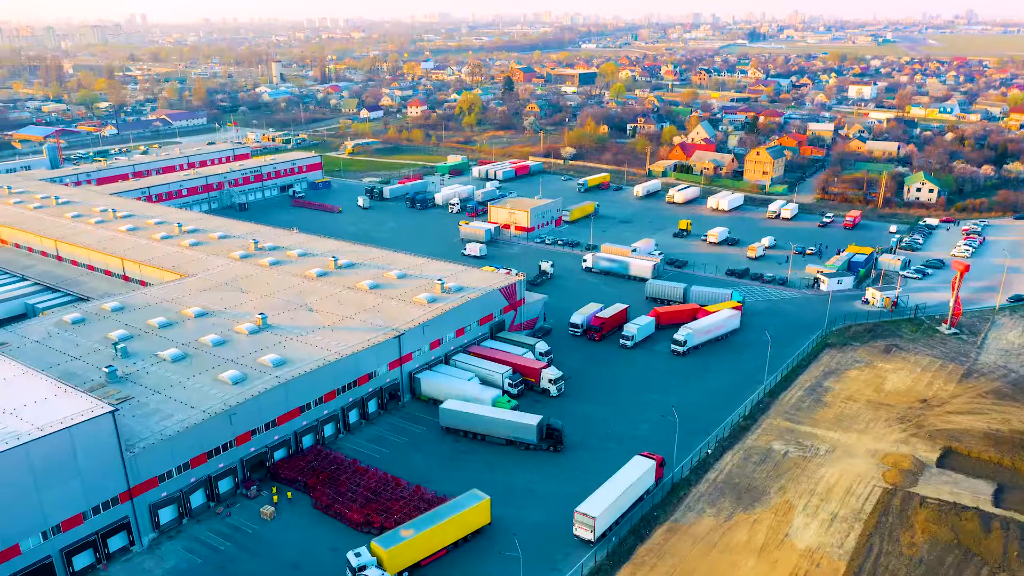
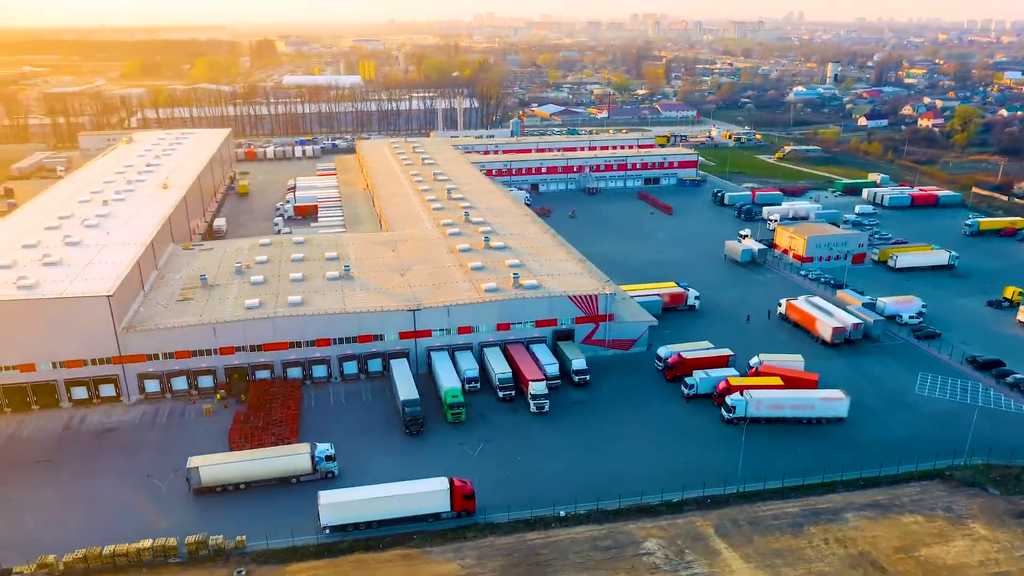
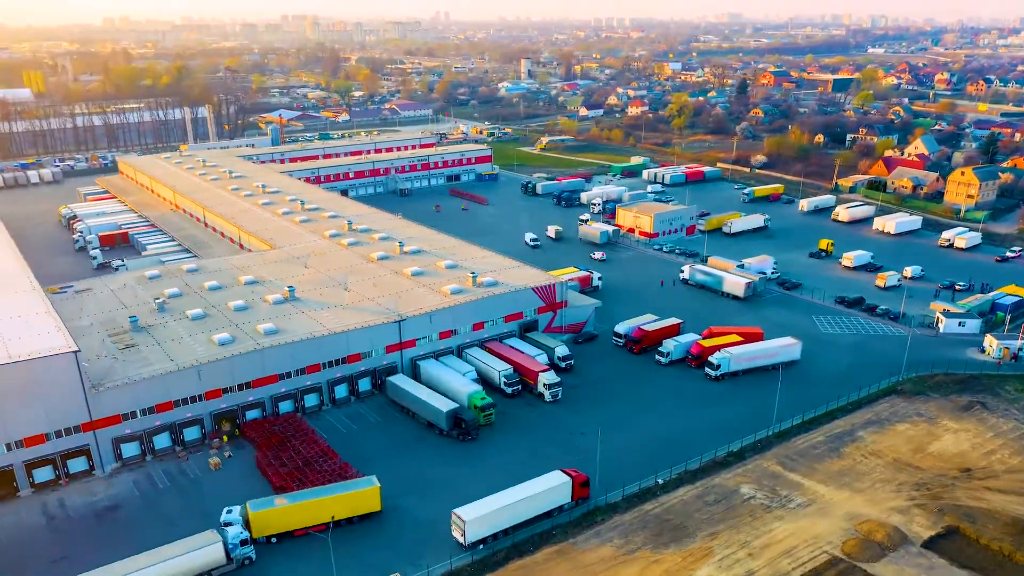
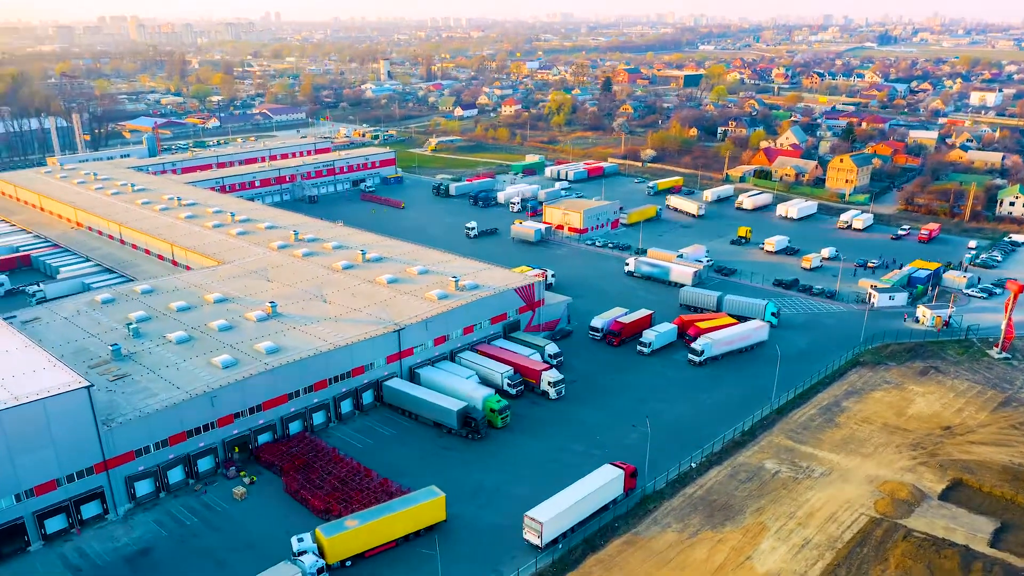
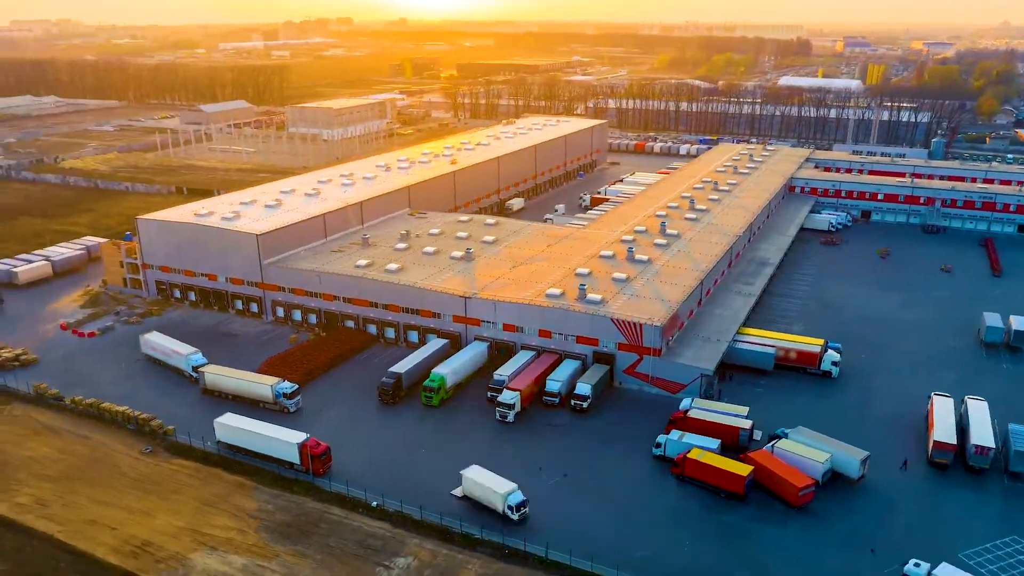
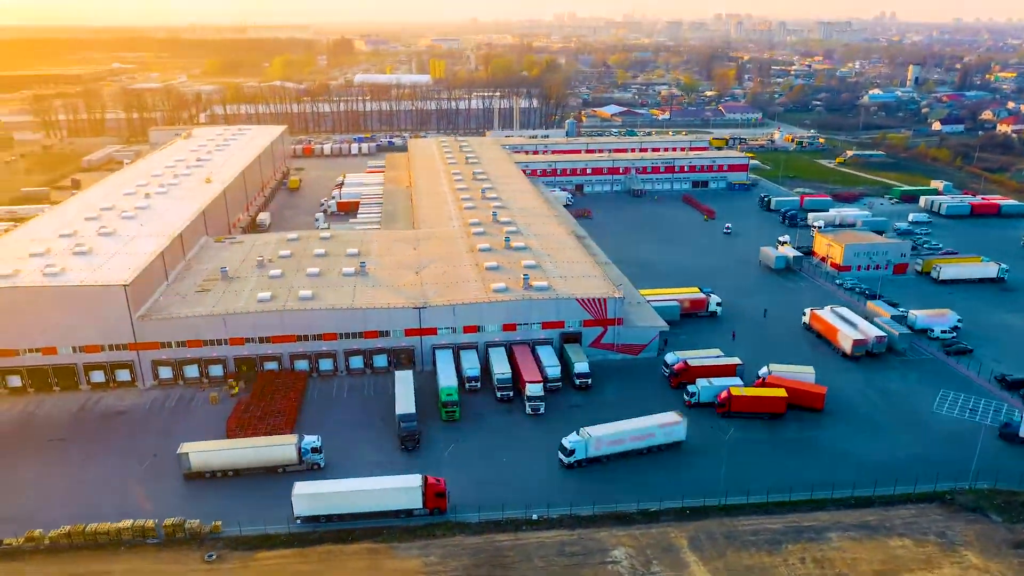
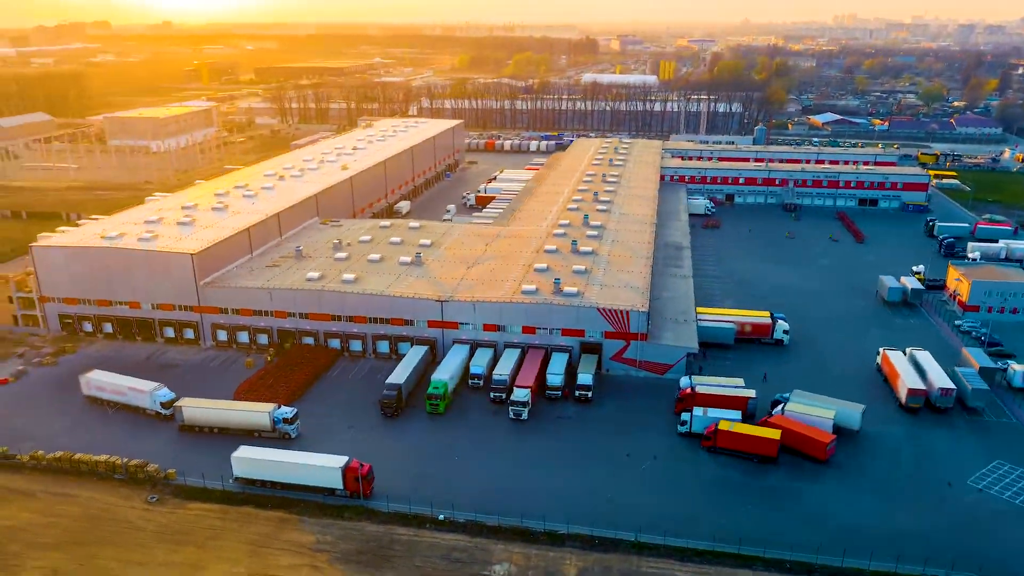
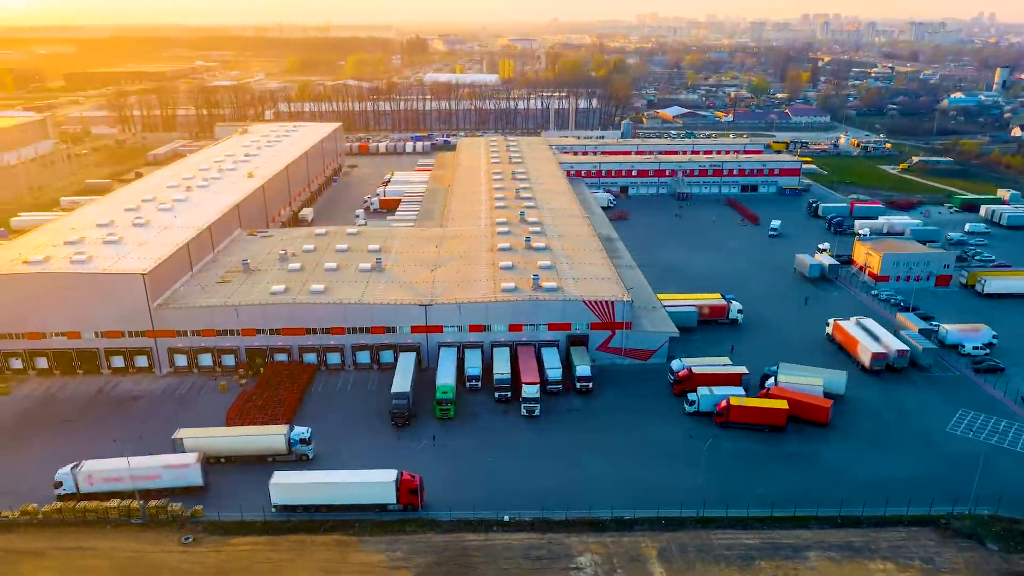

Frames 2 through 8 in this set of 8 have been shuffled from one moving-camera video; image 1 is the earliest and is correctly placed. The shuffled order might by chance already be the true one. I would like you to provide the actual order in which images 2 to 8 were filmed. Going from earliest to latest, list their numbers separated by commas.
4, 3, 2, 6, 8, 7, 5
